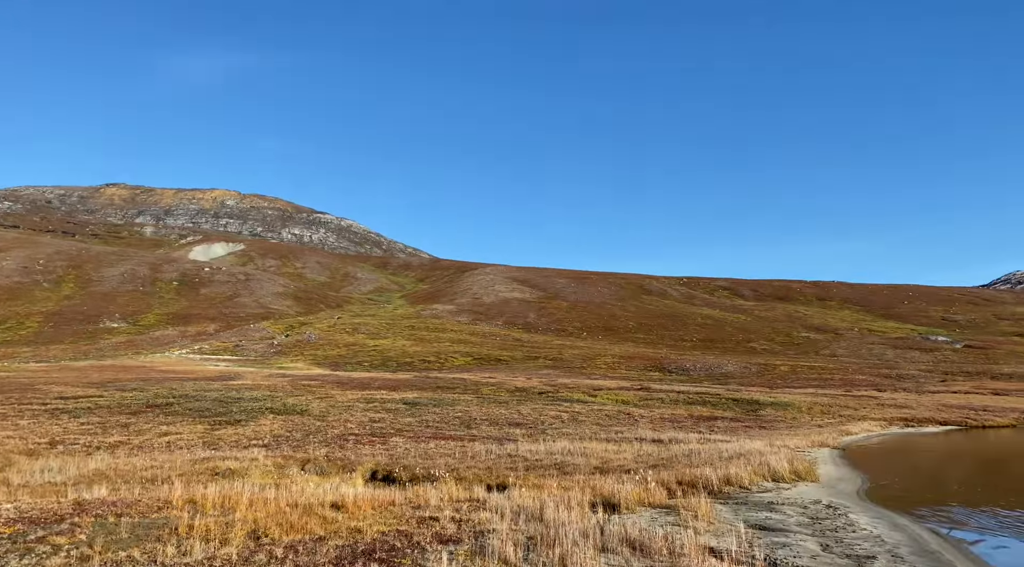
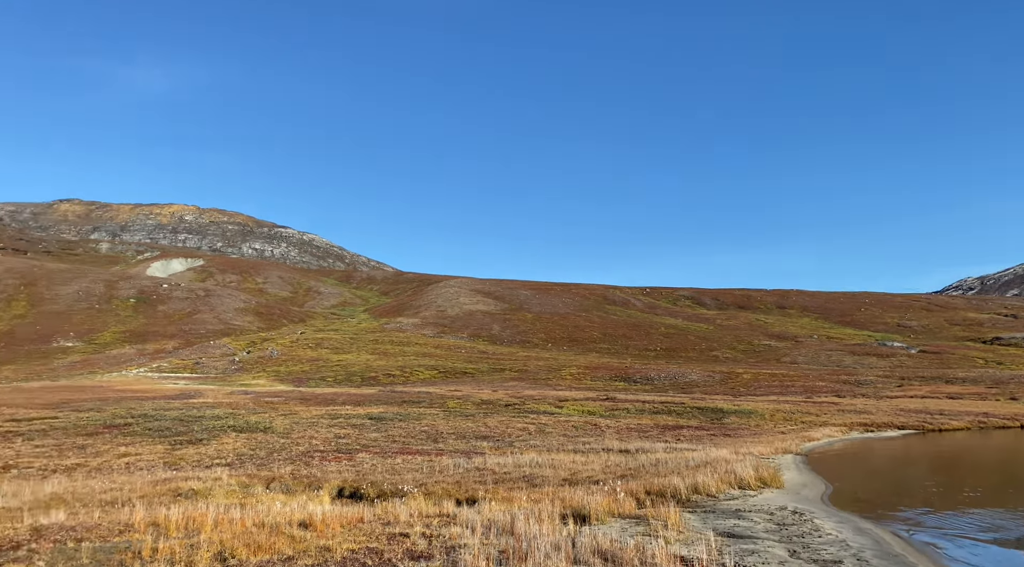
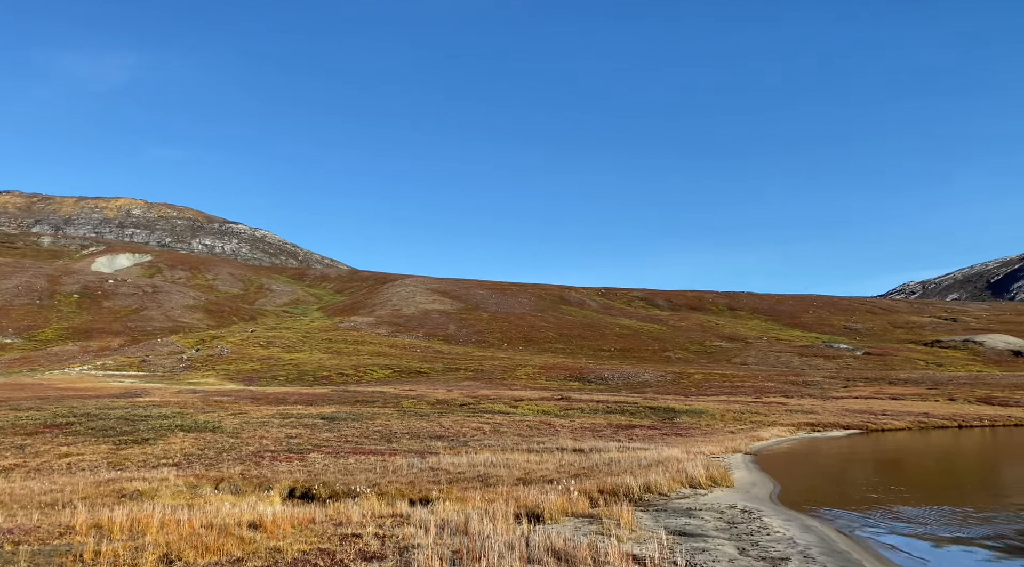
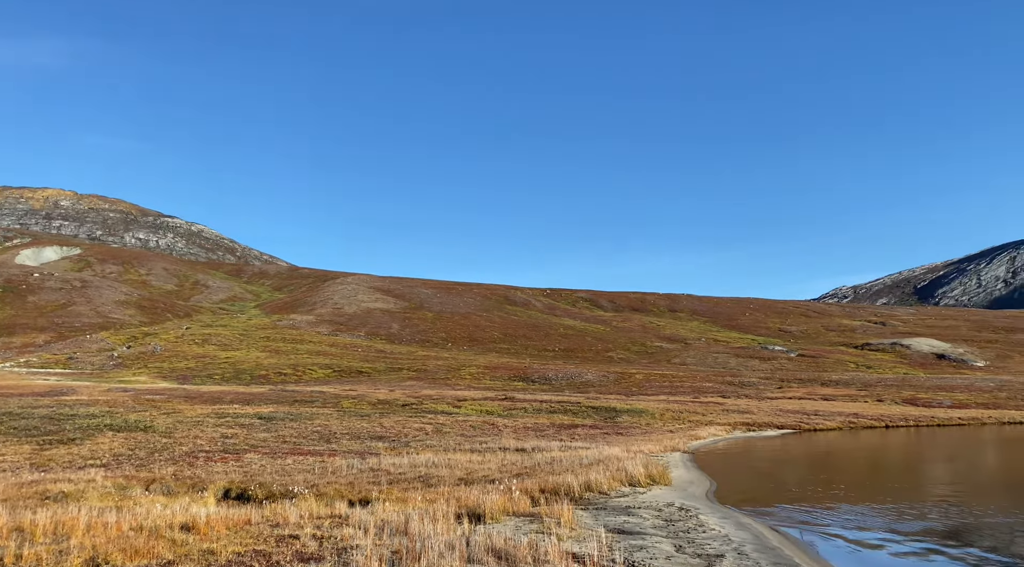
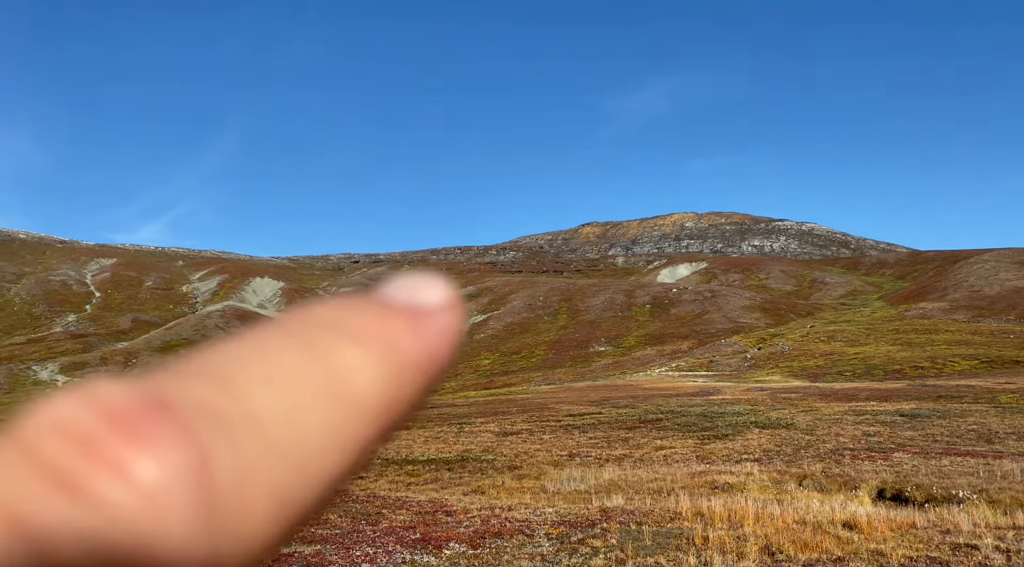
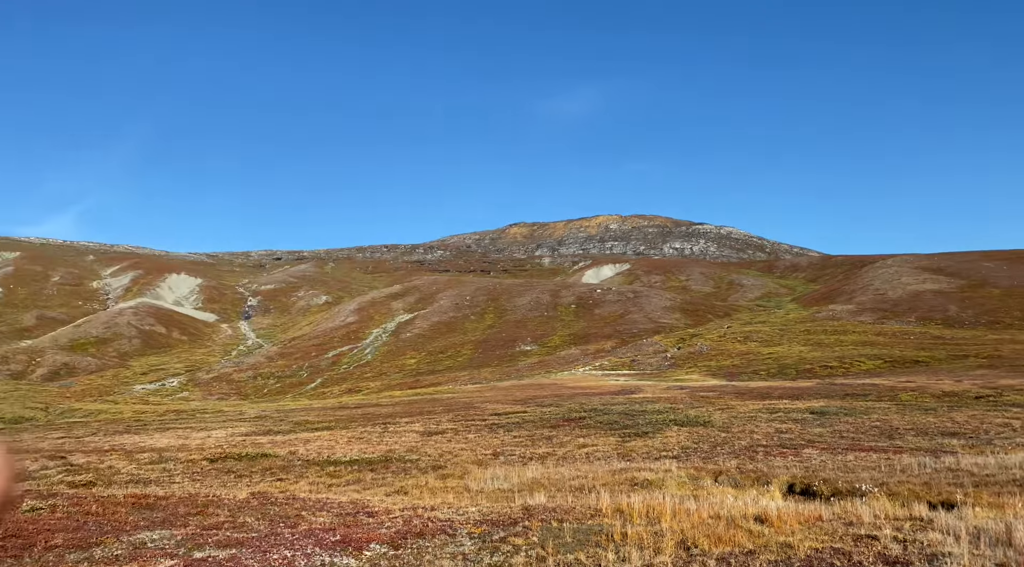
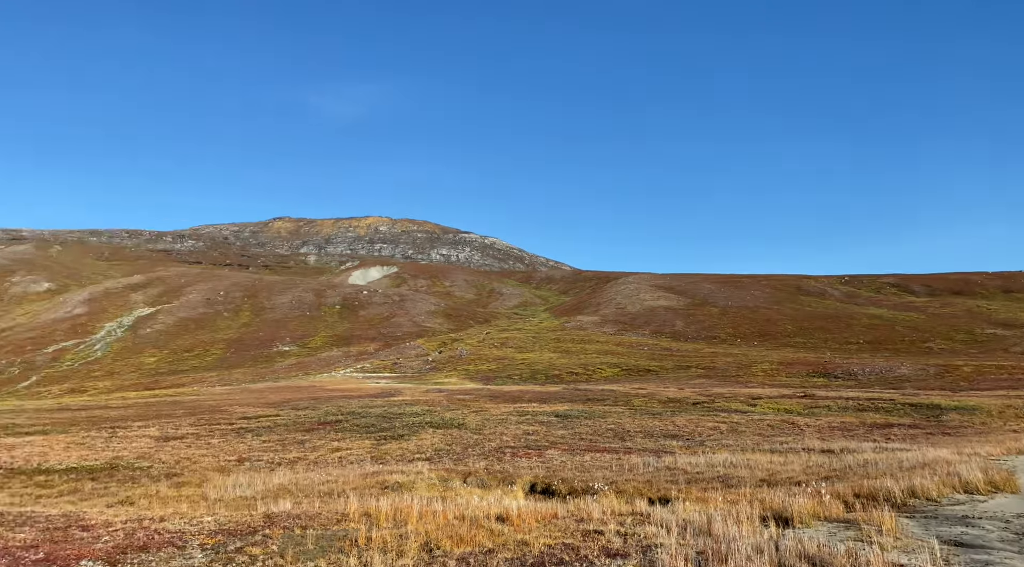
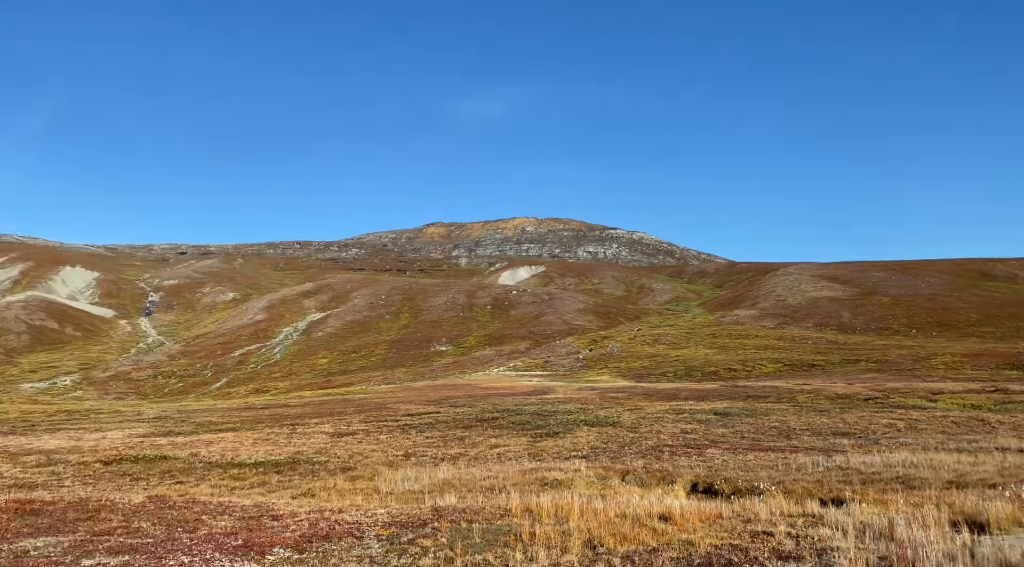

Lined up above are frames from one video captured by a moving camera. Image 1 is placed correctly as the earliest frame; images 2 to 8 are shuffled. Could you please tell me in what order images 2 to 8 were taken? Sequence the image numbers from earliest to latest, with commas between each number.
3, 4, 2, 7, 8, 6, 5
